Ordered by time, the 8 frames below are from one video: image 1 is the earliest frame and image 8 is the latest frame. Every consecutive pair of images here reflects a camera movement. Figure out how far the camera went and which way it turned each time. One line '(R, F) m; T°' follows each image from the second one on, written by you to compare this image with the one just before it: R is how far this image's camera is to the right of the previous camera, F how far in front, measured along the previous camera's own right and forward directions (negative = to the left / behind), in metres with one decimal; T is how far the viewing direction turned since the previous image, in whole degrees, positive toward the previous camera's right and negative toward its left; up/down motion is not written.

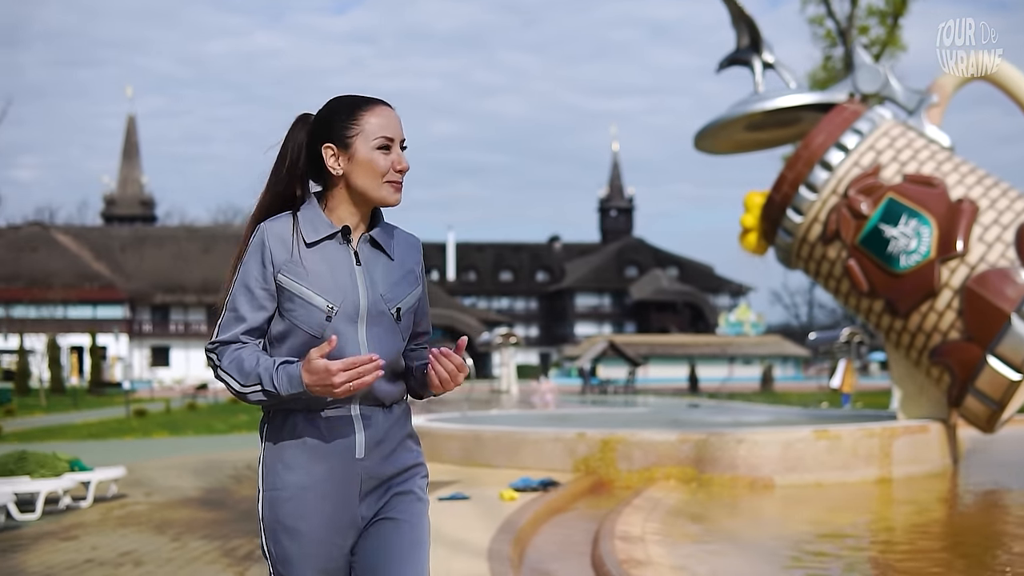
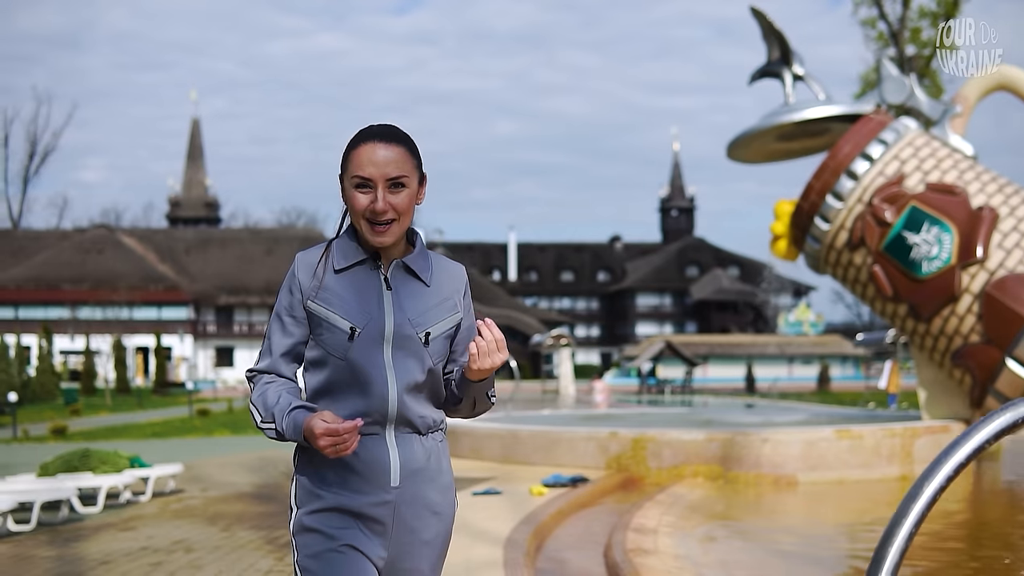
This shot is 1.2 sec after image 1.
(+0.3, -0.5) m; -3°
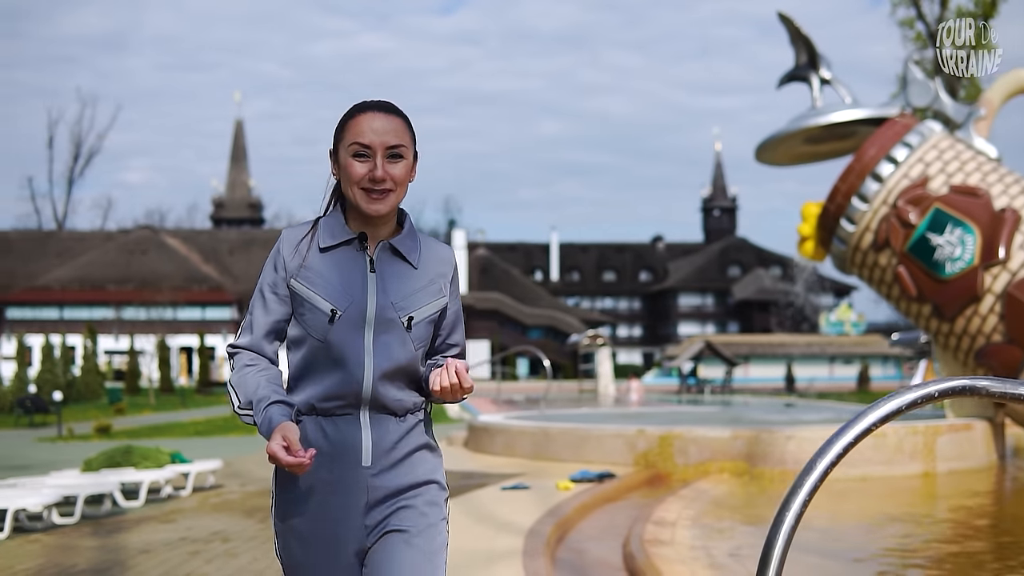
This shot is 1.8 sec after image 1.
(+0.1, -0.3) m; -2°
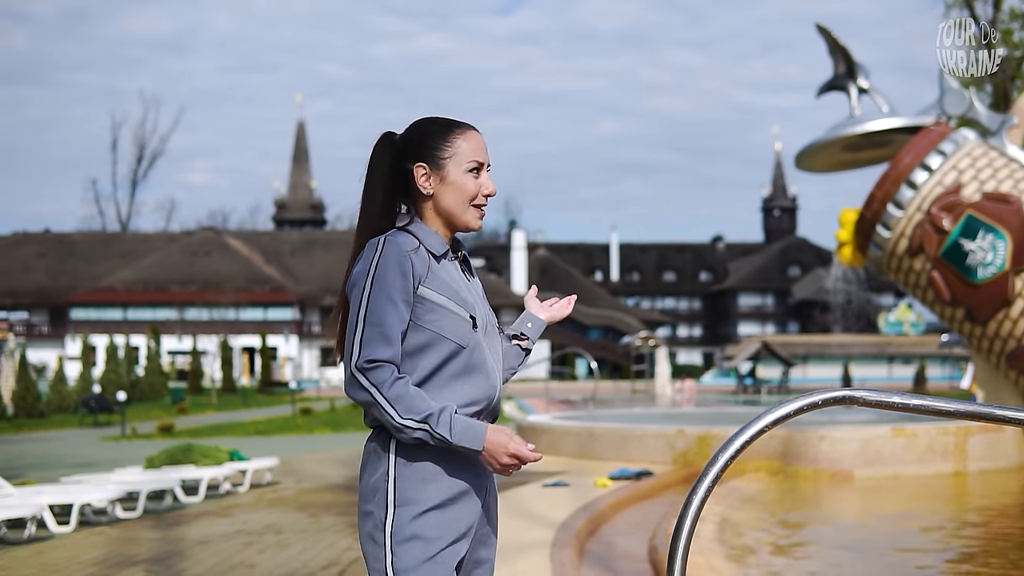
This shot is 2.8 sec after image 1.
(+0.2, -0.4) m; -3°
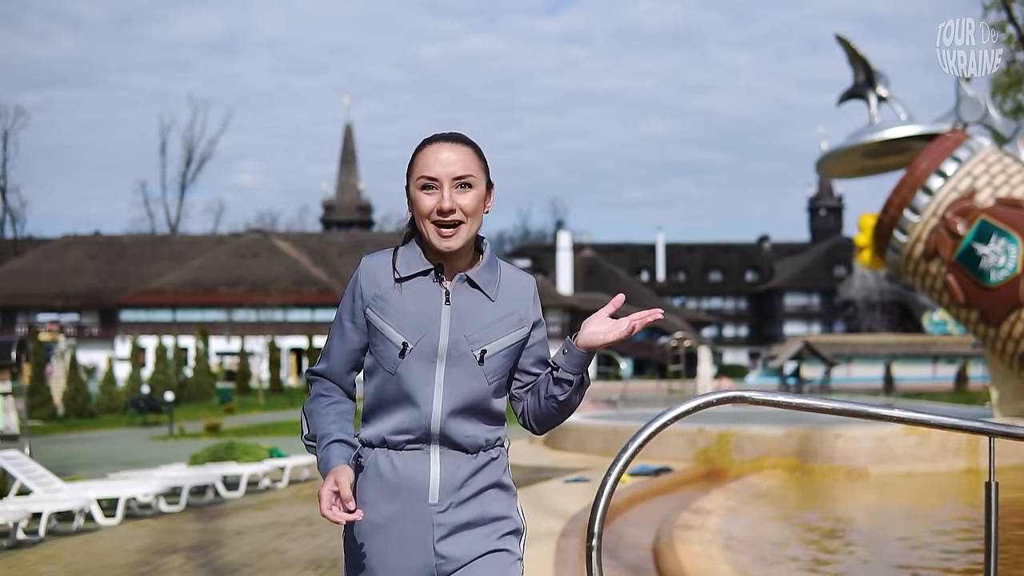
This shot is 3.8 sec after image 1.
(+0.2, -0.4) m; -2°
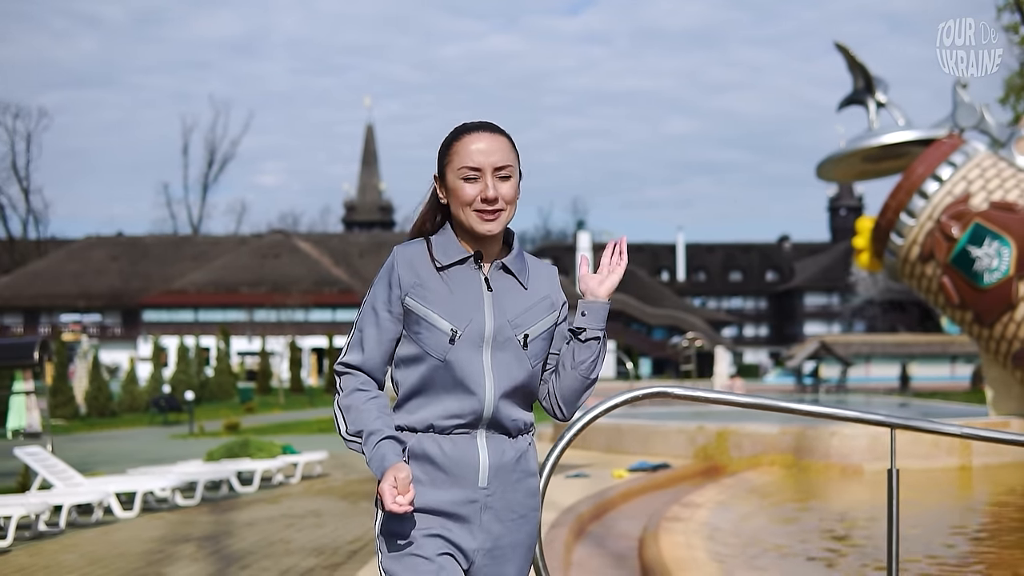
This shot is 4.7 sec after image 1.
(+0.2, -0.4) m; -1°
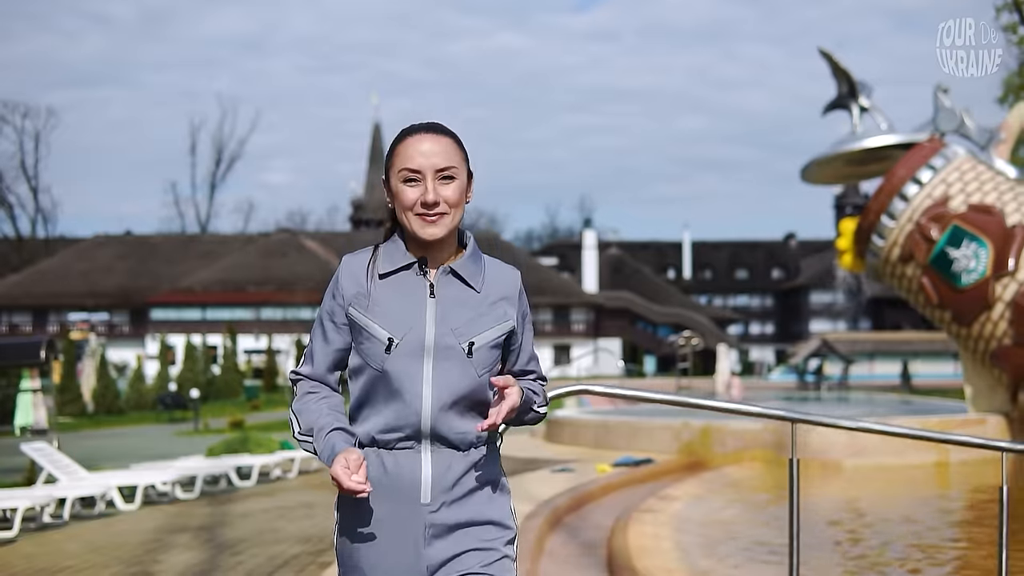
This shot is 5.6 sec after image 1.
(+0.2, -0.4) m; 0°
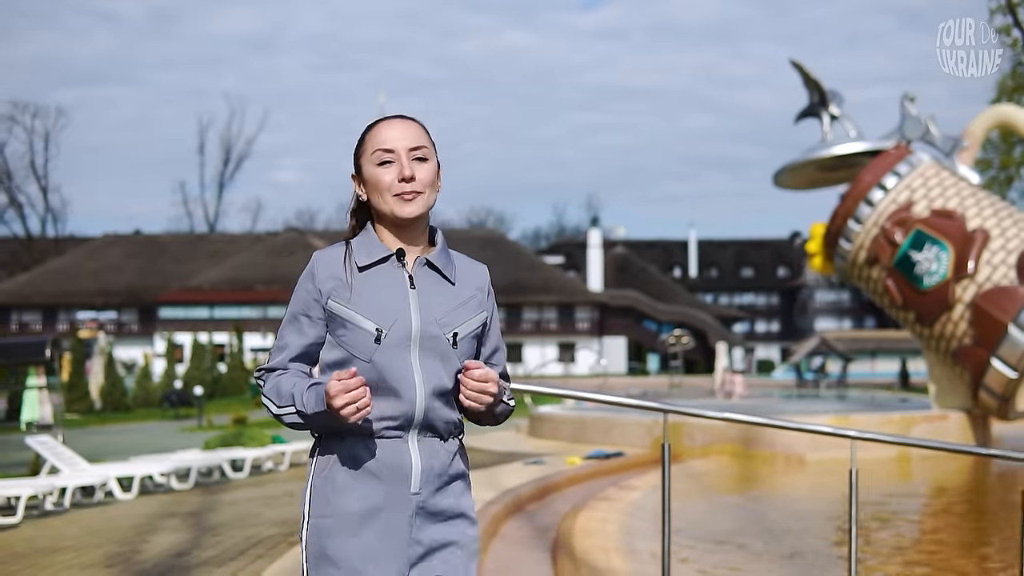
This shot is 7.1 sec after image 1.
(+0.3, -0.6) m; 0°
